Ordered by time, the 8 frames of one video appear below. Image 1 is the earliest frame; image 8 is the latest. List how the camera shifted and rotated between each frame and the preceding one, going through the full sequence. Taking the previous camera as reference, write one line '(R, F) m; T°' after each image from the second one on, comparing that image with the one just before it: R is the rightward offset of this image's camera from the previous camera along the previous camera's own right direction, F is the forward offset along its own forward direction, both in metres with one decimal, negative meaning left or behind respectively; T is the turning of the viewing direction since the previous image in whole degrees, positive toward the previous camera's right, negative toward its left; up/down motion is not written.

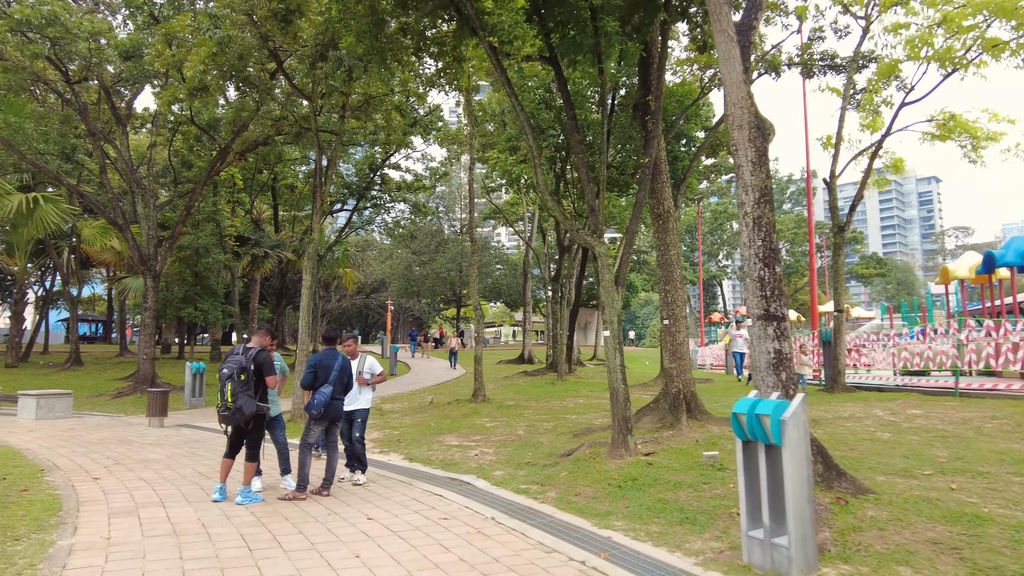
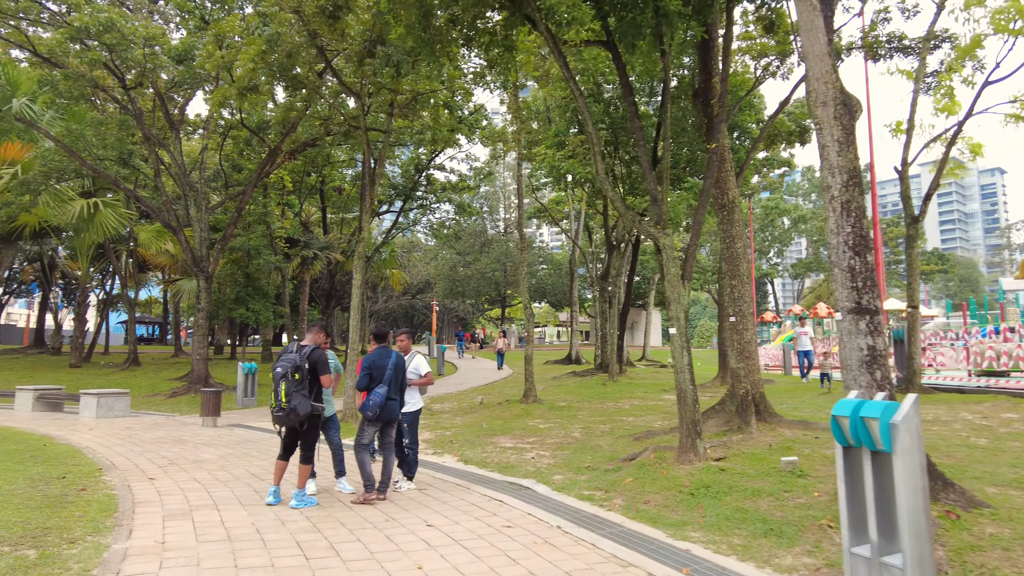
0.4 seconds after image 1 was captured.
(-0.1, +0.3) m; -4°
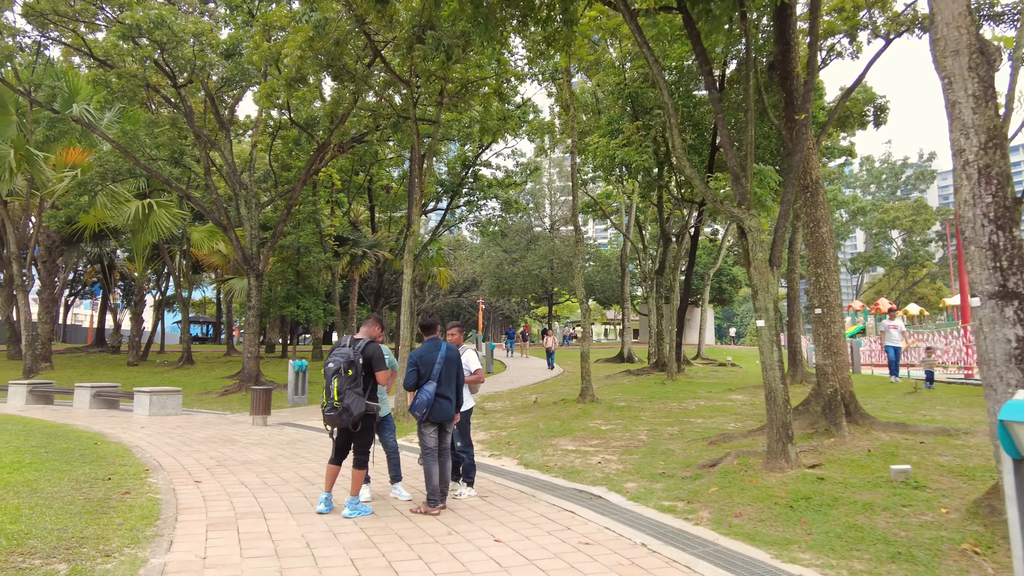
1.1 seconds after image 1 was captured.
(-0.2, +0.5) m; -4°
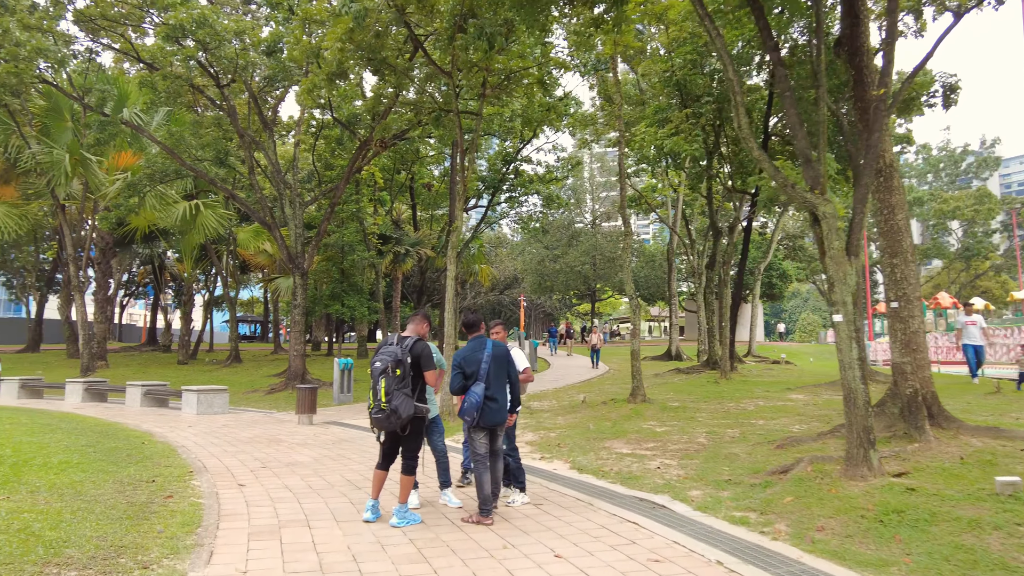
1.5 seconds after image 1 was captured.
(-0.1, +0.3) m; -3°
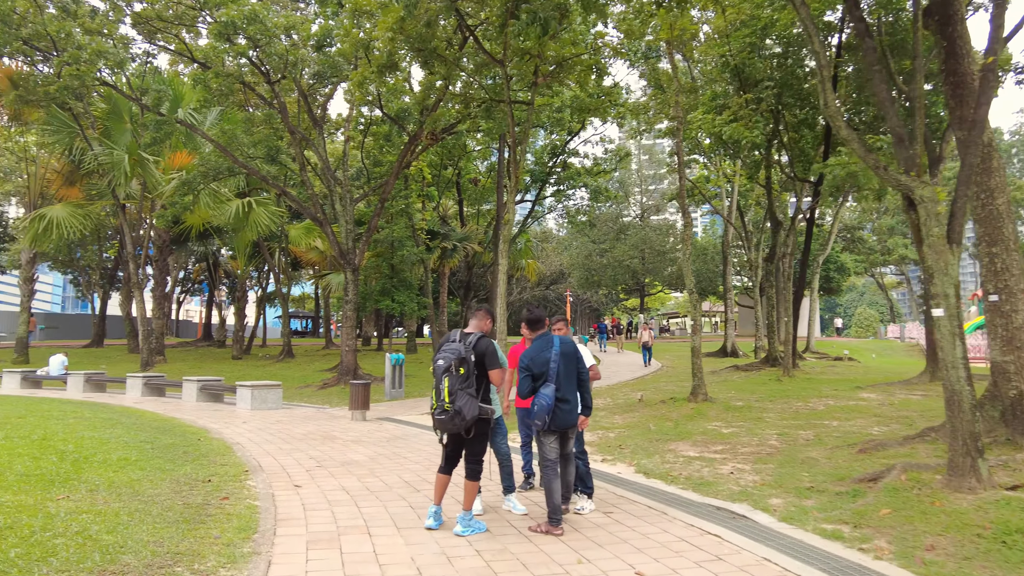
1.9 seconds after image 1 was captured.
(-0.1, +0.3) m; -4°
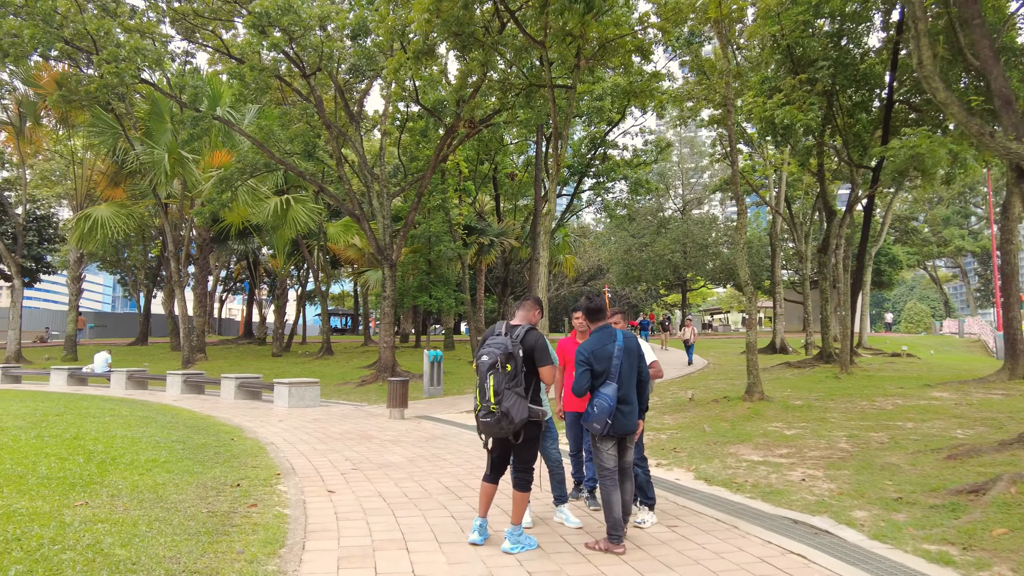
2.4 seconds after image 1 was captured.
(-0.1, +0.4) m; -3°
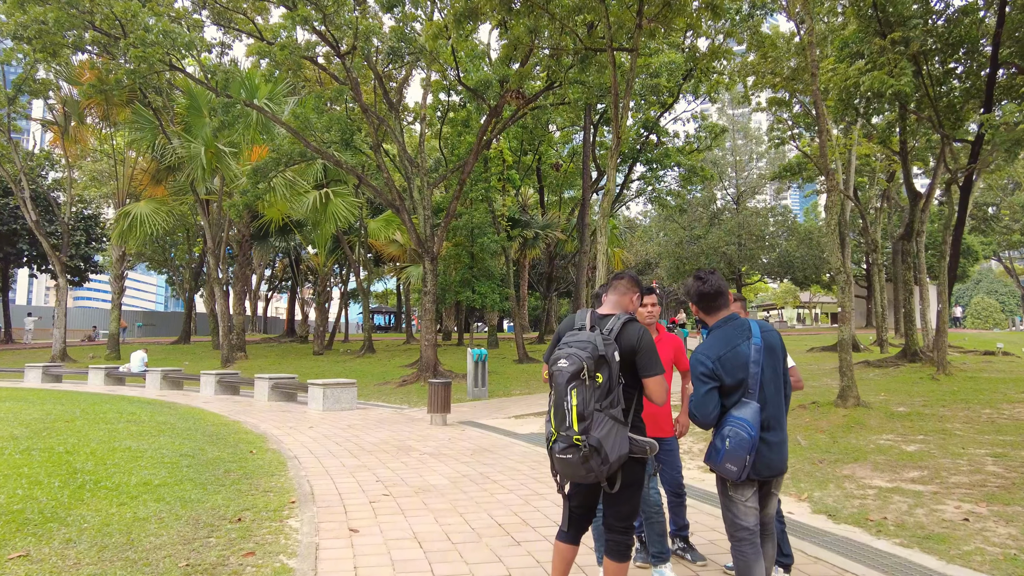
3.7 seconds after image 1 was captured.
(-0.2, +1.1) m; -4°
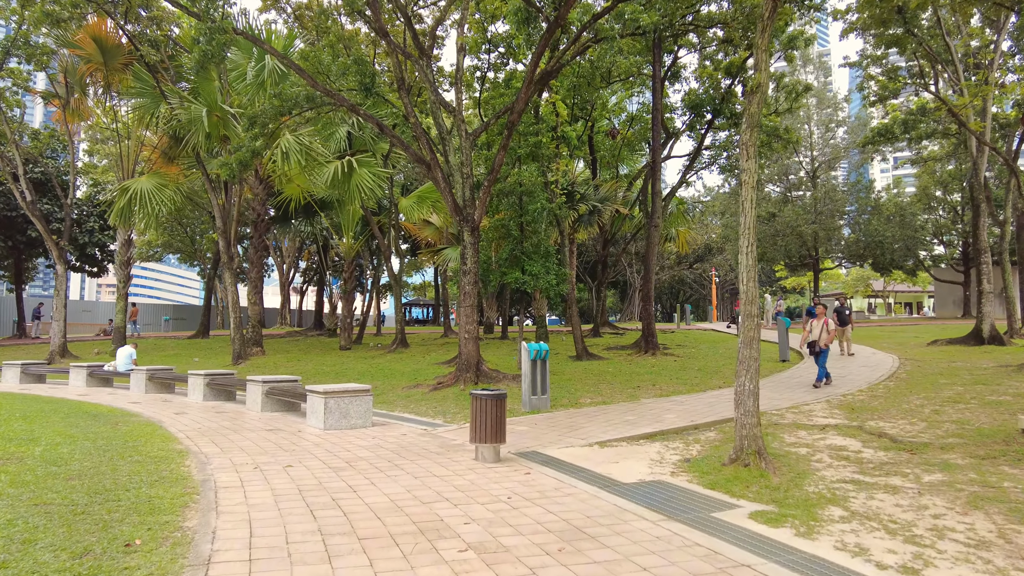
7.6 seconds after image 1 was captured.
(-0.4, +3.2) m; -3°
